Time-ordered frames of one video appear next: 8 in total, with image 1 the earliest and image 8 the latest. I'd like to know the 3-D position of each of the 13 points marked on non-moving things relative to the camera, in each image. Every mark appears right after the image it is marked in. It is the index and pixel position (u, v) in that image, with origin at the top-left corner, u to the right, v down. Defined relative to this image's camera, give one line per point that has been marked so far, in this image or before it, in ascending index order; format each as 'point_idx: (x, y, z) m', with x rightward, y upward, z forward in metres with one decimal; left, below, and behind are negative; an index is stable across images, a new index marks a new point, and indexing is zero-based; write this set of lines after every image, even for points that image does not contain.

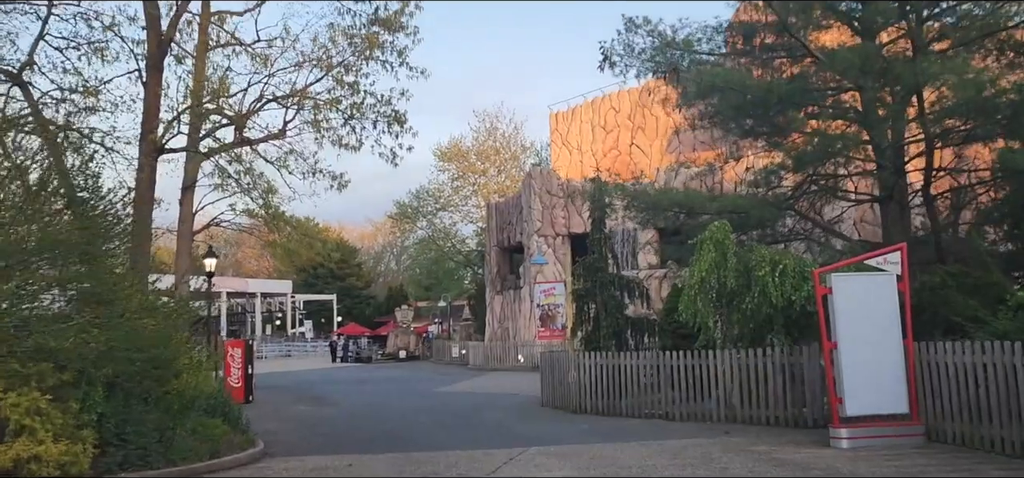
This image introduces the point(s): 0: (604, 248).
0: (+2.2, -0.2, +19.2) m
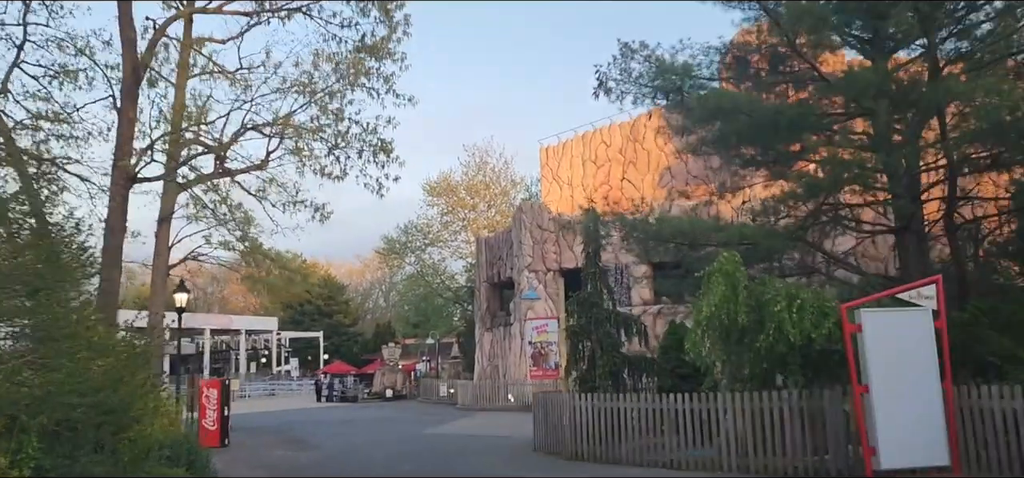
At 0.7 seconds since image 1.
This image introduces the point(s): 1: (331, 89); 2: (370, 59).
0: (+2.0, -0.9, +18.3) m
1: (-4.3, +3.6, +19.7) m
2: (-3.4, +4.3, +19.8) m
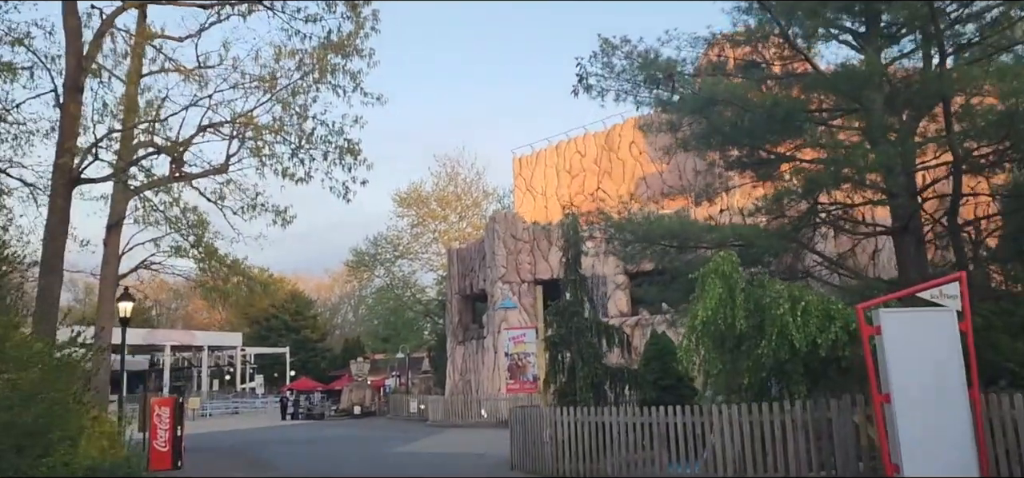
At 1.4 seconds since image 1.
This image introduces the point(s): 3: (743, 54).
0: (+1.5, -1.0, +17.3) m
1: (-4.9, +3.5, +18.6) m
2: (-4.0, +4.2, +18.7) m
3: (+4.2, +3.4, +15.1) m
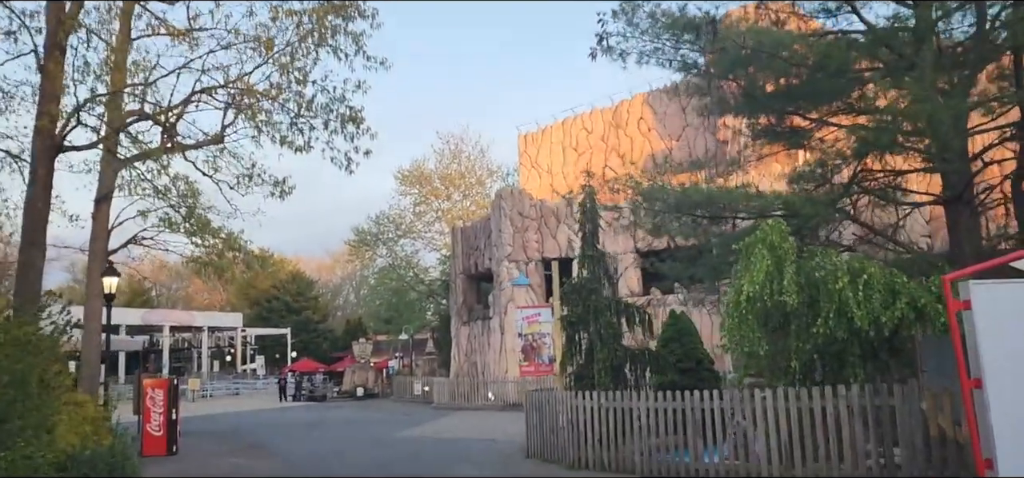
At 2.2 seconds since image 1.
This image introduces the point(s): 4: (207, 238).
0: (+1.7, -0.5, +16.3) m
1: (-4.7, +4.1, +17.5) m
2: (-3.7, +4.7, +17.6) m
3: (+4.5, +3.9, +13.9) m
4: (-6.7, +0.1, +18.0) m
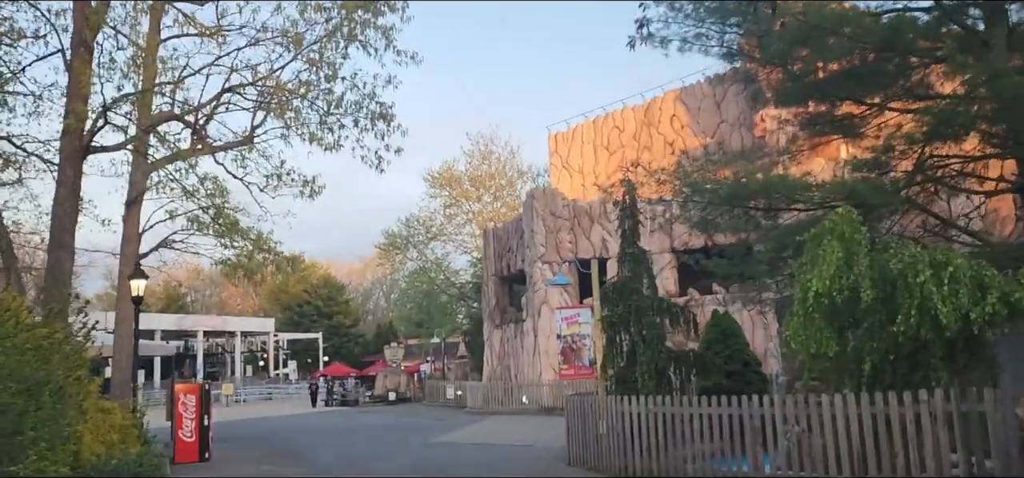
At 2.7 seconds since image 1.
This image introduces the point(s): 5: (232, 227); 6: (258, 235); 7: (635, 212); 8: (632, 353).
0: (+2.4, -0.5, +15.6) m
1: (-4.0, +4.0, +17.1) m
2: (-3.0, +4.7, +17.1) m
3: (+5.1, +4.0, +13.1) m
4: (-6.0, 0.0, +17.6) m
5: (-5.9, +0.3, +17.2) m
6: (-5.5, +0.1, +17.7) m
7: (+2.3, +0.5, +15.8) m
8: (+2.2, -2.1, +15.2) m
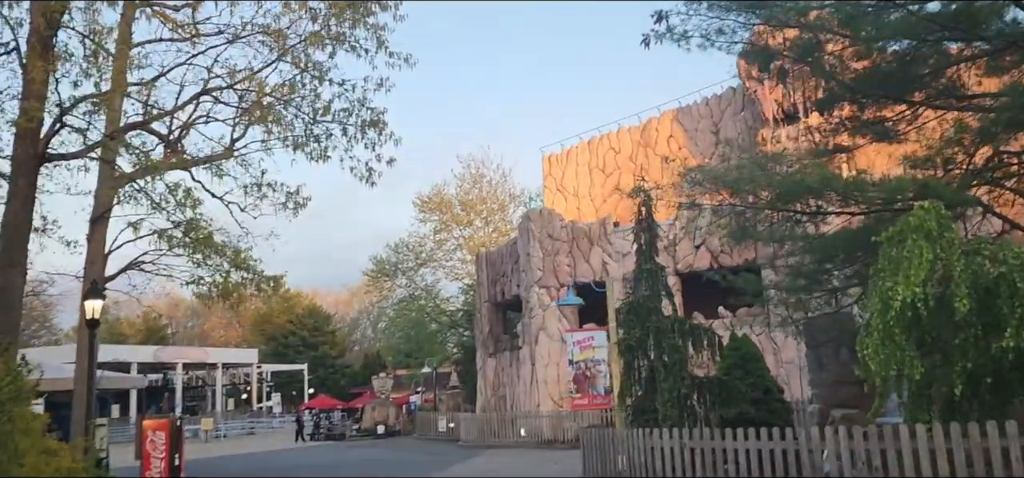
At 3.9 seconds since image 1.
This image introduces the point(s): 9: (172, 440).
0: (+2.5, -0.7, +14.2) m
1: (-3.9, +3.7, +15.7) m
2: (-3.0, +4.4, +15.8) m
3: (+5.2, +3.8, +11.9) m
4: (-5.9, -0.3, +16.1) m
5: (-5.9, -0.1, +15.7) m
6: (-5.5, -0.3, +16.2) m
7: (+2.4, +0.3, +14.4) m
8: (+2.3, -2.3, +13.7) m
9: (-6.4, -3.8, +15.6) m
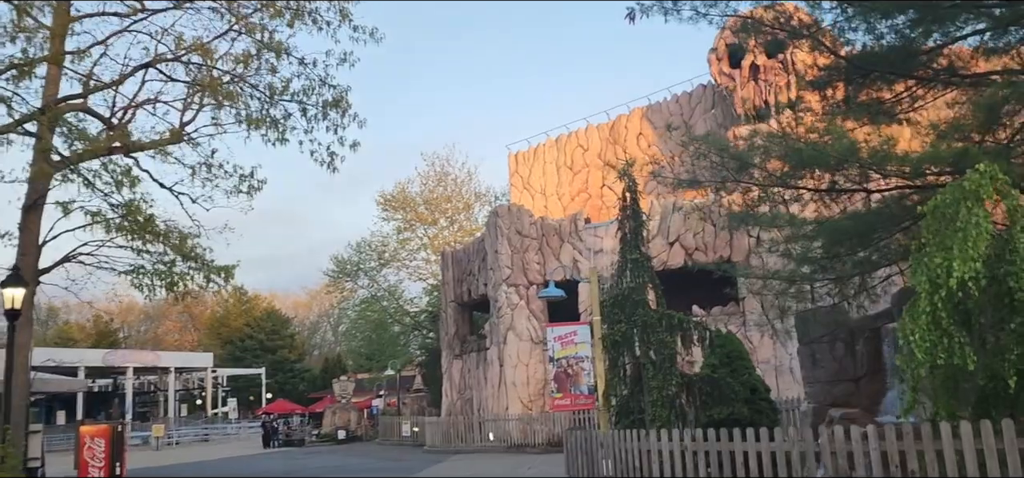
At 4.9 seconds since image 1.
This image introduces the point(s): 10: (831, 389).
0: (+2.1, -0.5, +13.2) m
1: (-4.4, +3.9, +14.4) m
2: (-3.4, +4.6, +14.6) m
3: (+4.9, +4.0, +11.1) m
4: (-6.4, -0.1, +14.7) m
5: (-6.3, +0.1, +14.3) m
6: (-6.0, 0.0, +14.9) m
7: (+2.0, +0.4, +13.4) m
8: (+1.9, -2.1, +12.7) m
9: (-6.9, -3.6, +14.2) m
10: (+6.8, -3.2, +17.5) m
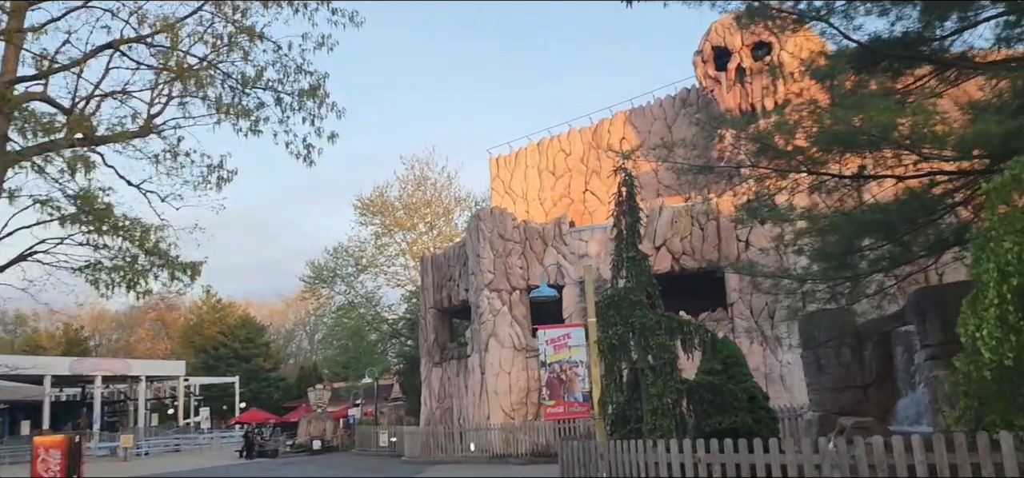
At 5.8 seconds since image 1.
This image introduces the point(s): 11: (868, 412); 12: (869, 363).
0: (+2.0, -0.5, +12.4) m
1: (-4.6, +3.9, +13.5) m
2: (-3.6, +4.6, +13.7) m
3: (+4.8, +4.0, +10.4) m
4: (-6.6, -0.1, +13.7) m
5: (-6.5, +0.2, +13.3) m
6: (-6.2, 0.0, +13.9) m
7: (+1.8, +0.5, +12.7) m
8: (+1.8, -2.1, +11.9) m
9: (-7.1, -3.5, +13.1) m
10: (+6.5, -3.2, +16.9) m
11: (+7.1, -3.5, +16.6) m
12: (+7.1, -2.5, +16.7) m
